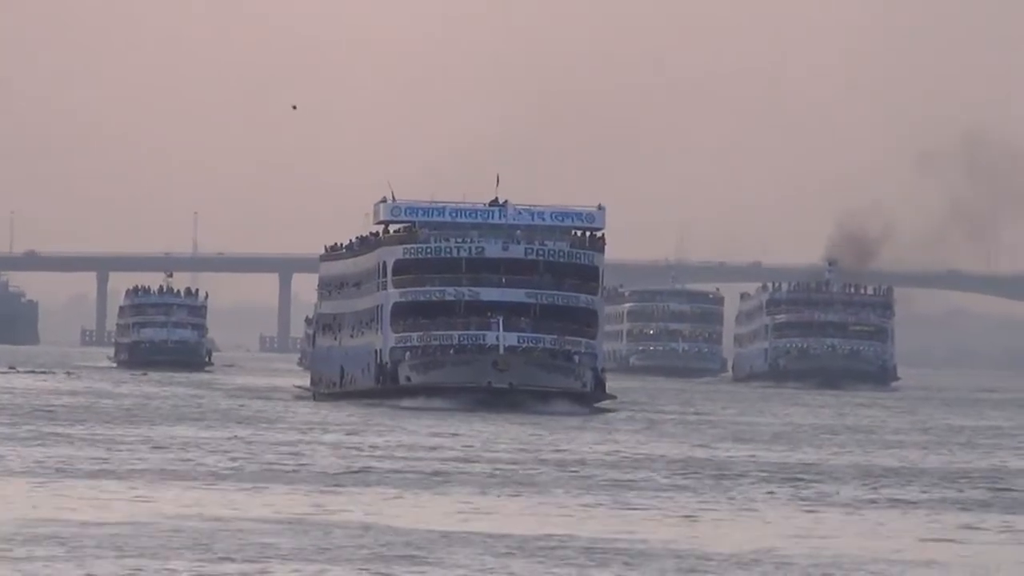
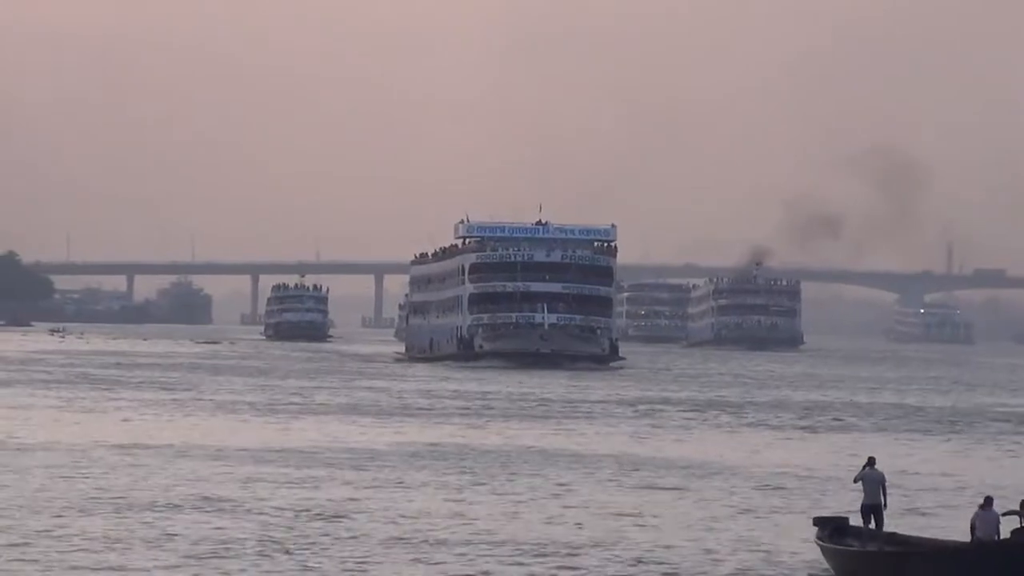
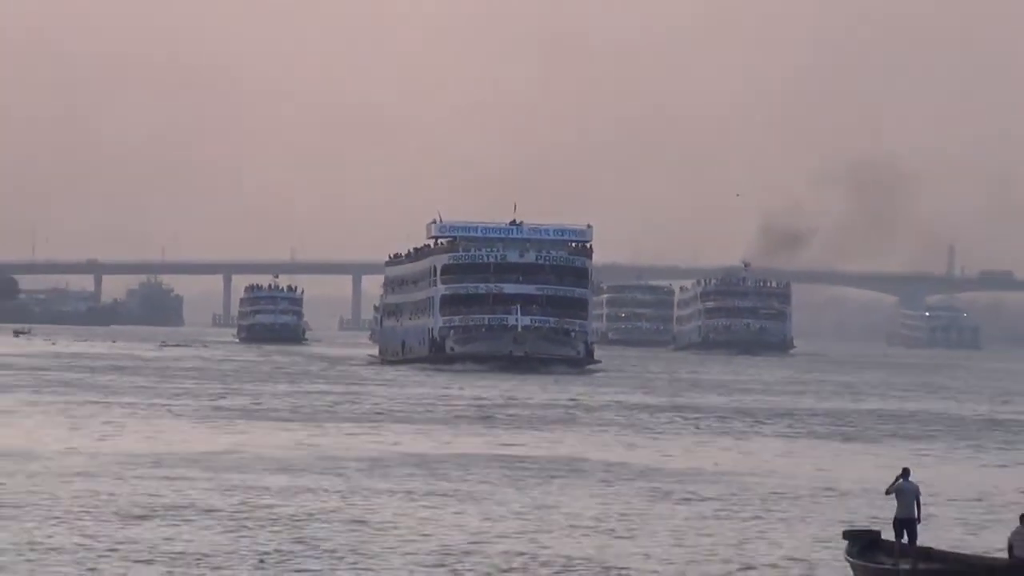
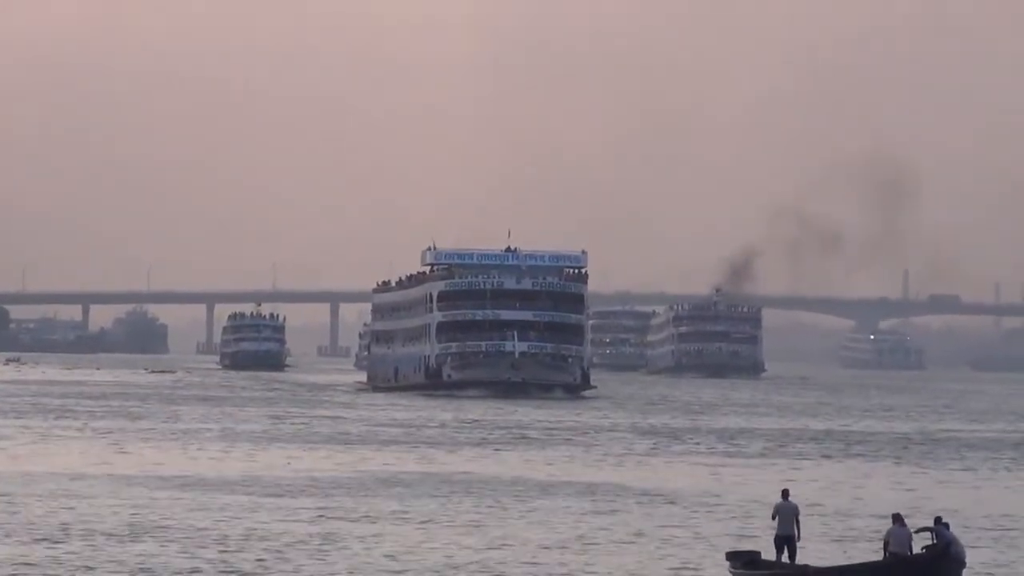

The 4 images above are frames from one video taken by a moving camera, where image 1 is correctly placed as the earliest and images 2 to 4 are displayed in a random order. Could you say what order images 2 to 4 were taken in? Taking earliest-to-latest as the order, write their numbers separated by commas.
3, 2, 4
